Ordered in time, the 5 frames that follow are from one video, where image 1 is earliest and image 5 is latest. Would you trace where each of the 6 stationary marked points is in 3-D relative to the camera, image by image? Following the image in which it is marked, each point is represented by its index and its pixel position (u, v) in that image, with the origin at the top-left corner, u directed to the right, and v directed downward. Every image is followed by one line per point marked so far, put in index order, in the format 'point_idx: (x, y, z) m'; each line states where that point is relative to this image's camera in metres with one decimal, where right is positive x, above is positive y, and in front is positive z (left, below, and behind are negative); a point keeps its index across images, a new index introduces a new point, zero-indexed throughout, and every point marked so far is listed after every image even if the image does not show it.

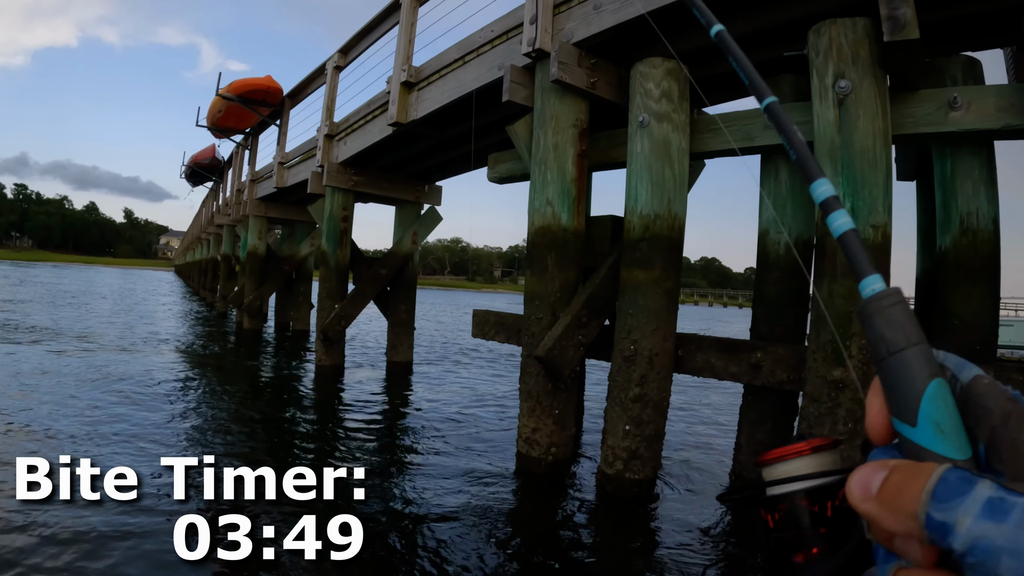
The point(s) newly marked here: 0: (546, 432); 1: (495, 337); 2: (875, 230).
0: (+0.2, -0.9, +3.8) m
1: (-0.2, -0.4, +5.0) m
2: (+1.6, +0.2, +2.7) m
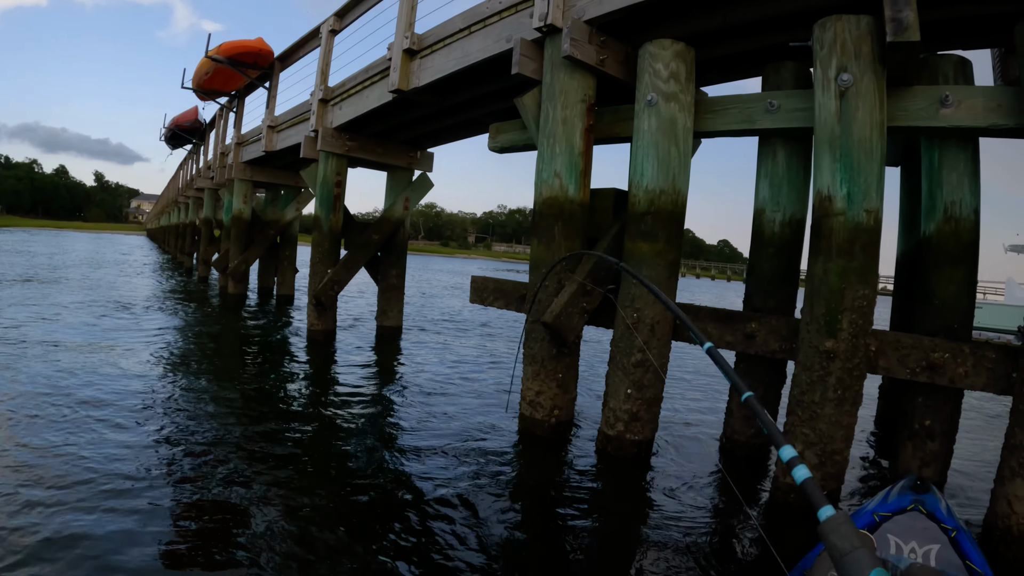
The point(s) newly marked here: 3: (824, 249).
0: (+0.2, -0.7, +4.0) m
1: (-0.2, -0.1, +5.1) m
2: (+1.7, +0.3, +2.9) m
3: (+1.5, +0.2, +3.0) m
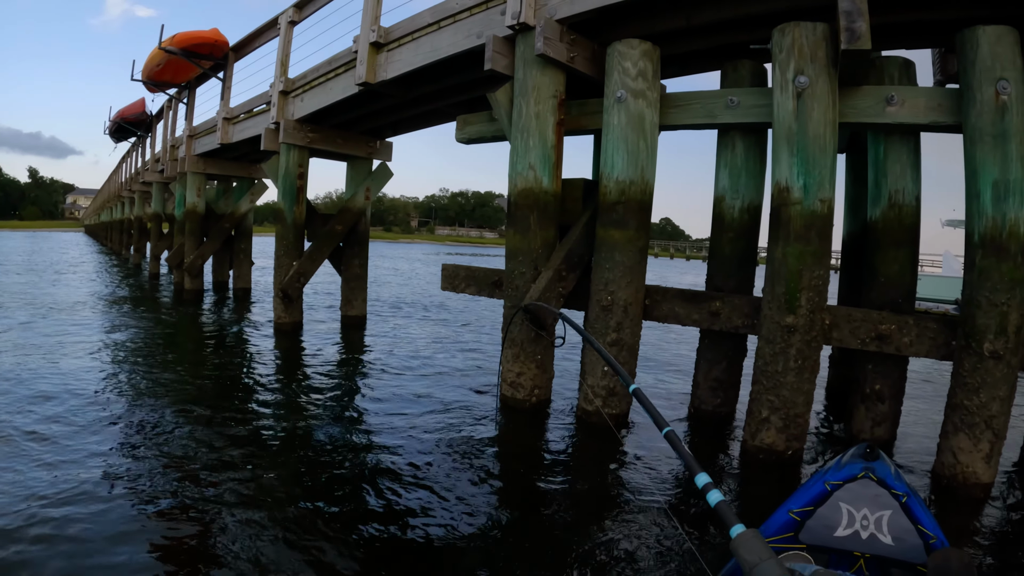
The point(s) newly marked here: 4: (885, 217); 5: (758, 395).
0: (+0.1, -0.6, +4.2) m
1: (-0.4, 0.0, +5.2) m
2: (+1.6, +0.4, +3.2) m
3: (+1.5, +0.3, +3.2) m
4: (+2.3, +0.4, +3.7) m
5: (+1.4, -0.6, +3.3) m
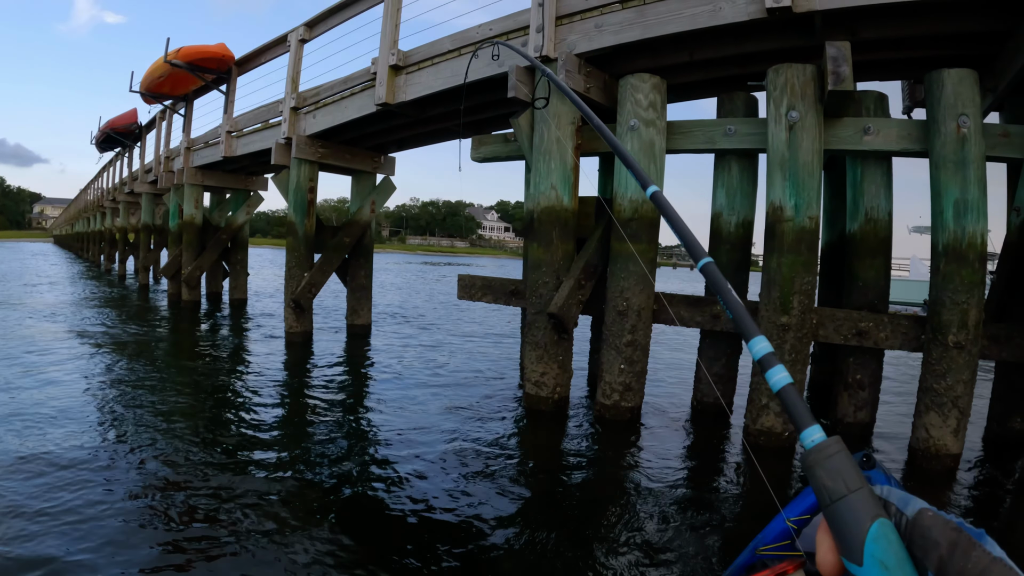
0: (+0.3, -0.7, +4.6) m
1: (-0.3, -0.1, +5.7) m
2: (+1.8, +0.4, +3.7) m
3: (+1.7, +0.3, +3.8) m
4: (+2.5, +0.4, +4.3) m
5: (+1.6, -0.6, +3.9) m
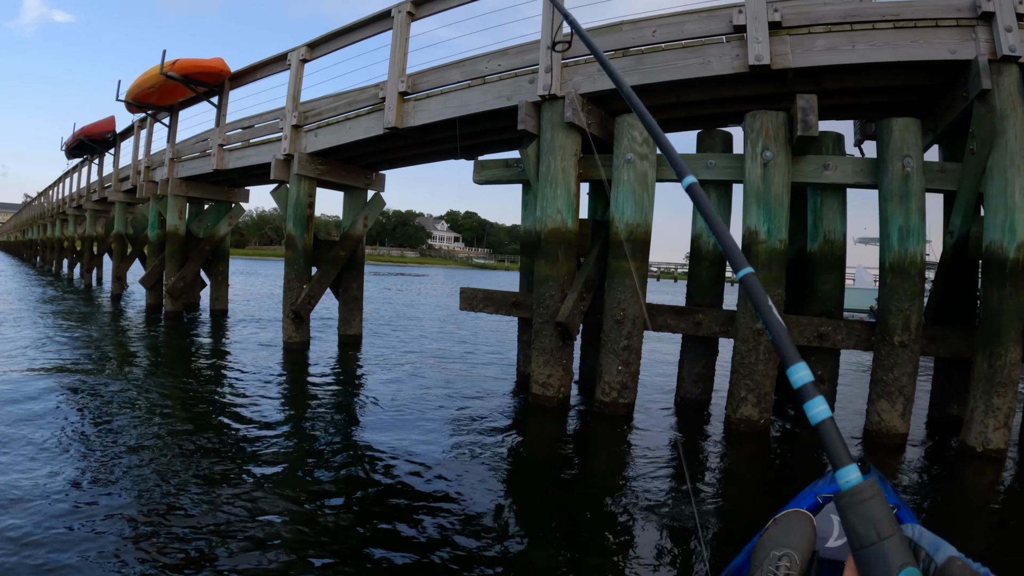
0: (+0.4, -0.8, +5.2) m
1: (-0.3, -0.2, +6.2) m
2: (+2.0, +0.3, +4.4) m
3: (+1.8, +0.2, +4.5) m
4: (+2.6, +0.3, +5.0) m
5: (+1.7, -0.7, +4.5) m
